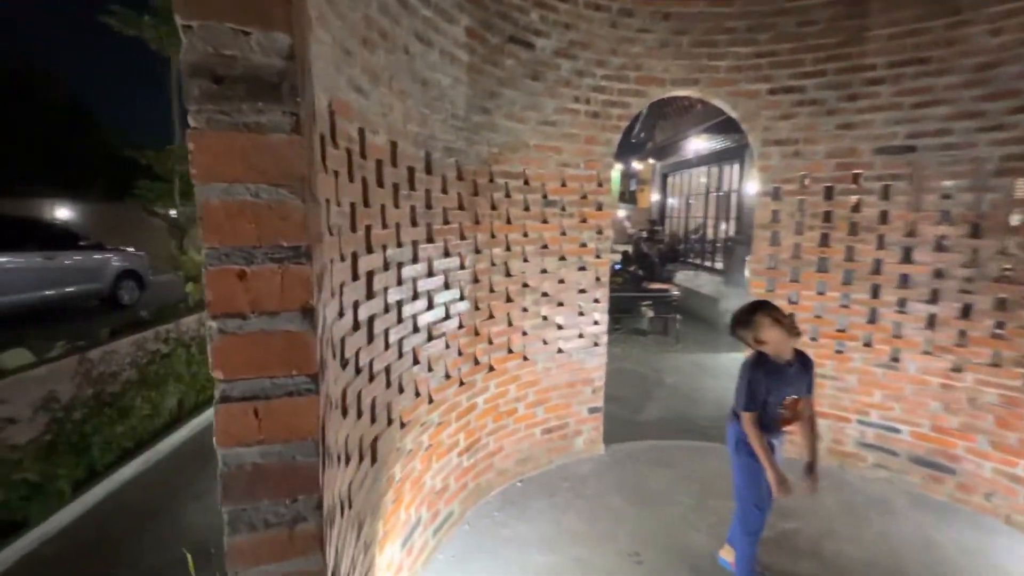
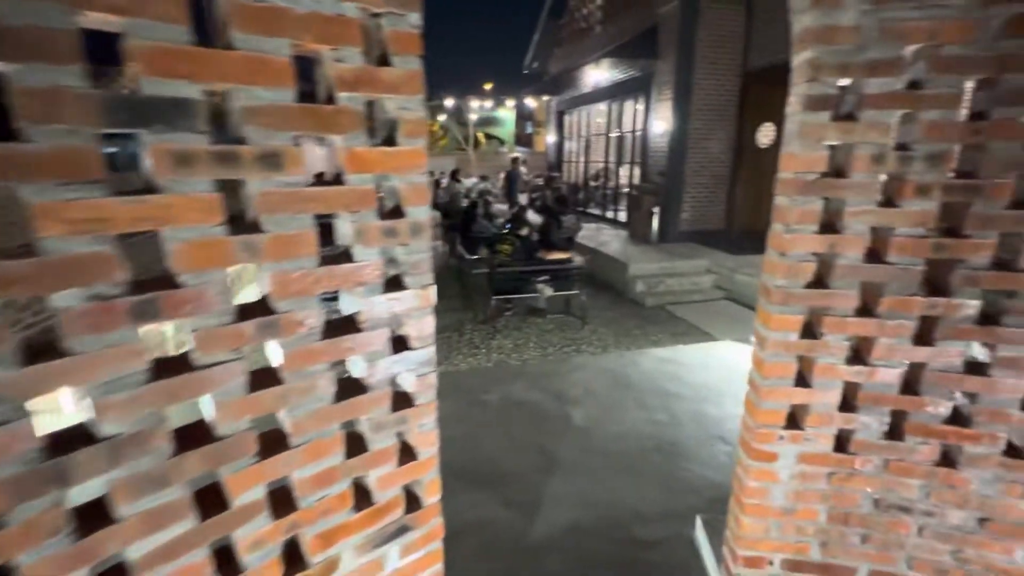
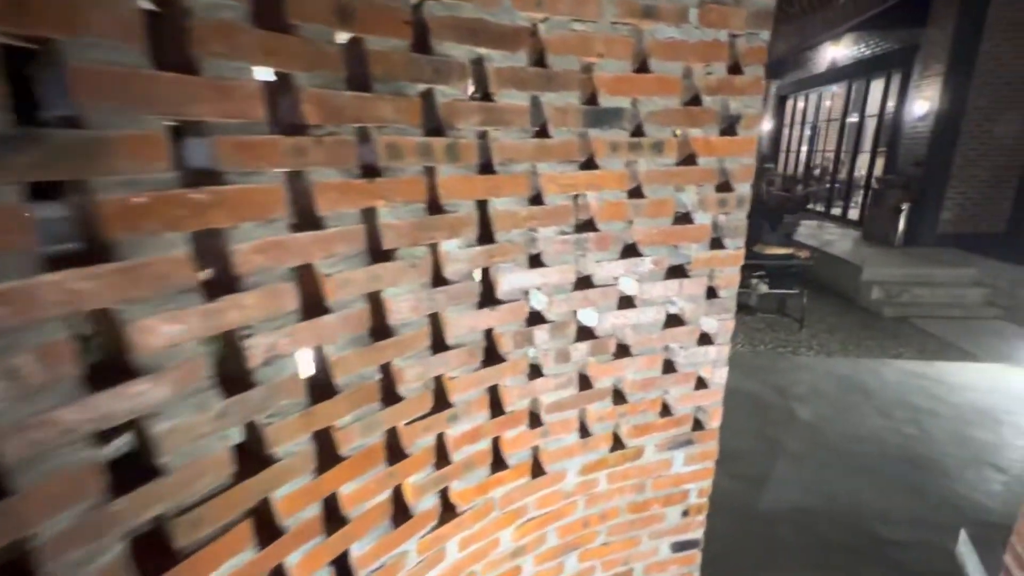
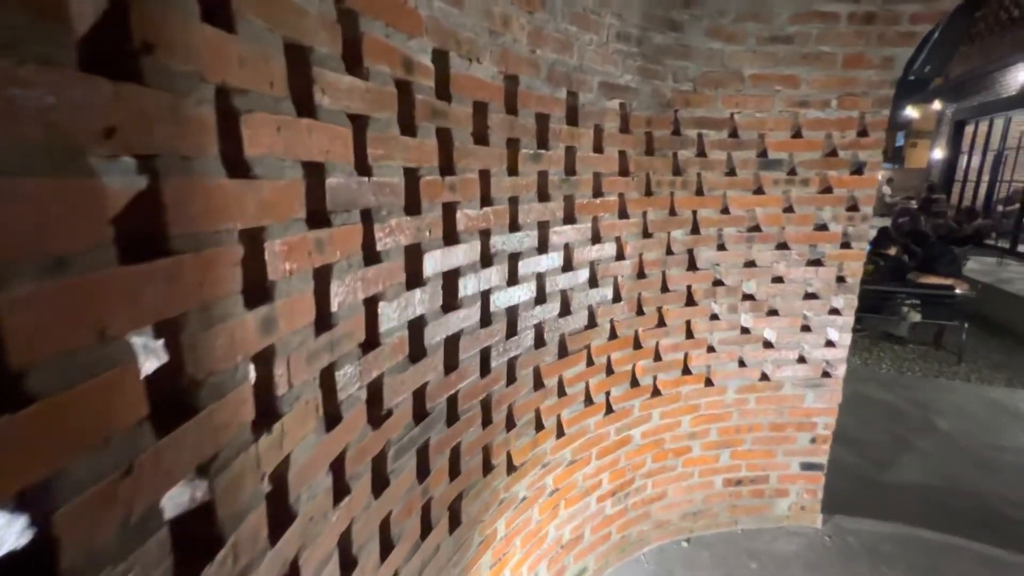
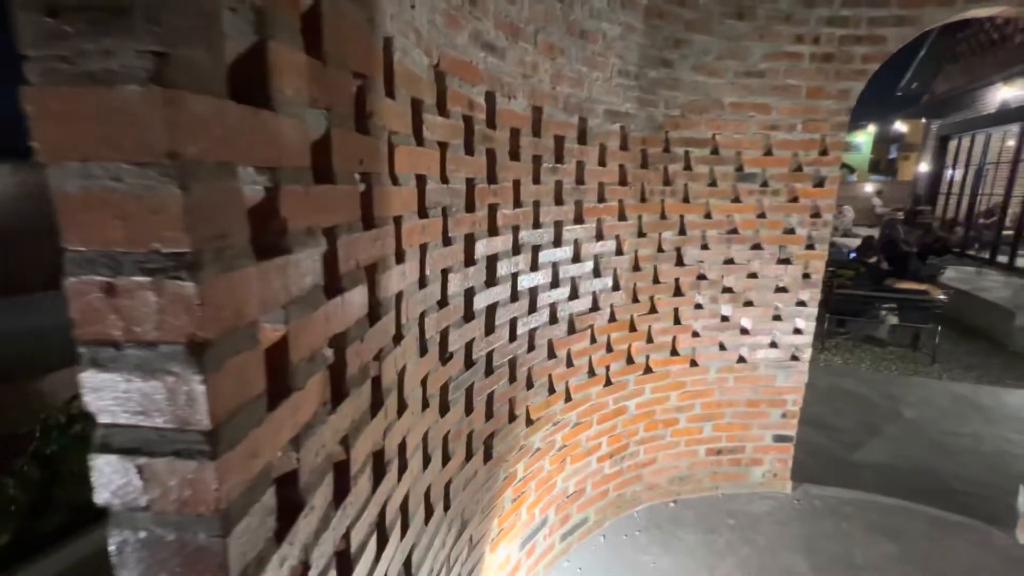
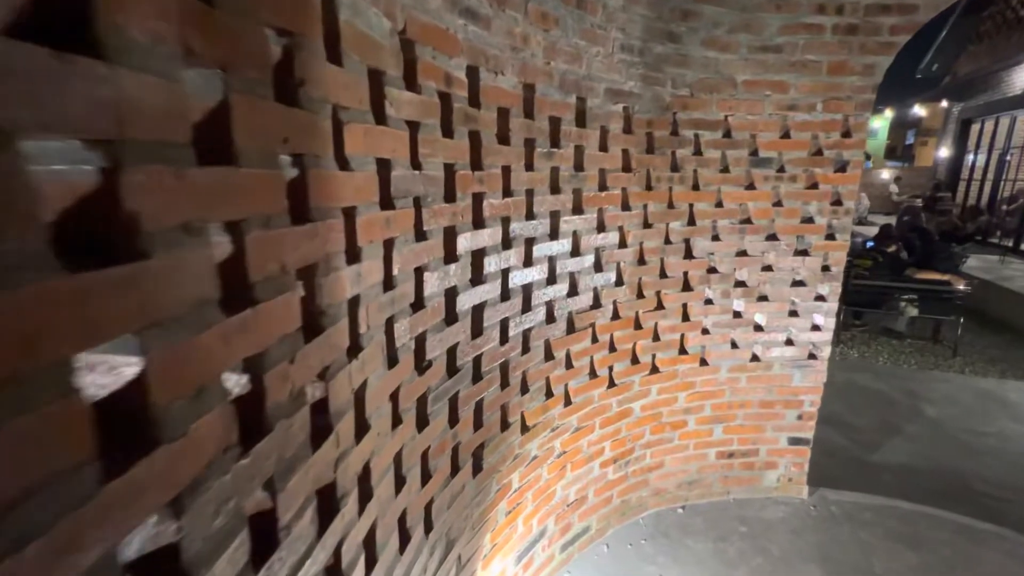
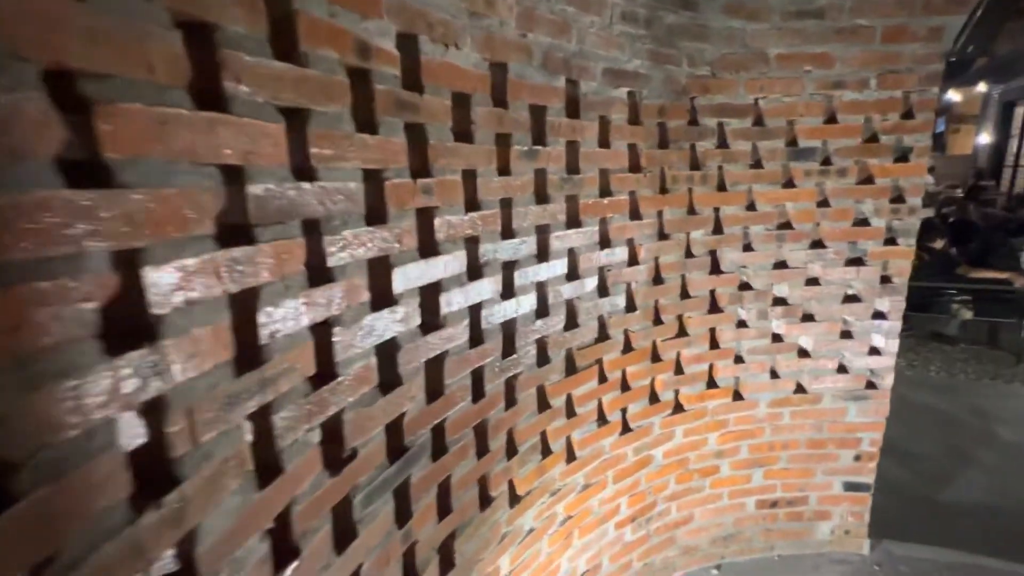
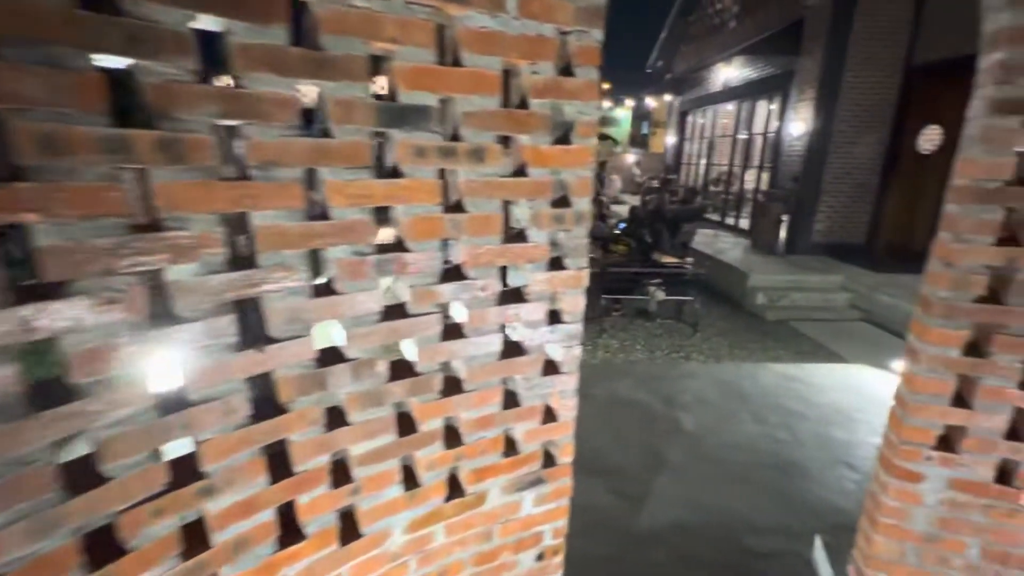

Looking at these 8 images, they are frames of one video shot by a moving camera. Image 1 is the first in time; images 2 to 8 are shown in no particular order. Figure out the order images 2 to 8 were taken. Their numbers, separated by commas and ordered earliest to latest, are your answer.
5, 6, 4, 7, 3, 8, 2
